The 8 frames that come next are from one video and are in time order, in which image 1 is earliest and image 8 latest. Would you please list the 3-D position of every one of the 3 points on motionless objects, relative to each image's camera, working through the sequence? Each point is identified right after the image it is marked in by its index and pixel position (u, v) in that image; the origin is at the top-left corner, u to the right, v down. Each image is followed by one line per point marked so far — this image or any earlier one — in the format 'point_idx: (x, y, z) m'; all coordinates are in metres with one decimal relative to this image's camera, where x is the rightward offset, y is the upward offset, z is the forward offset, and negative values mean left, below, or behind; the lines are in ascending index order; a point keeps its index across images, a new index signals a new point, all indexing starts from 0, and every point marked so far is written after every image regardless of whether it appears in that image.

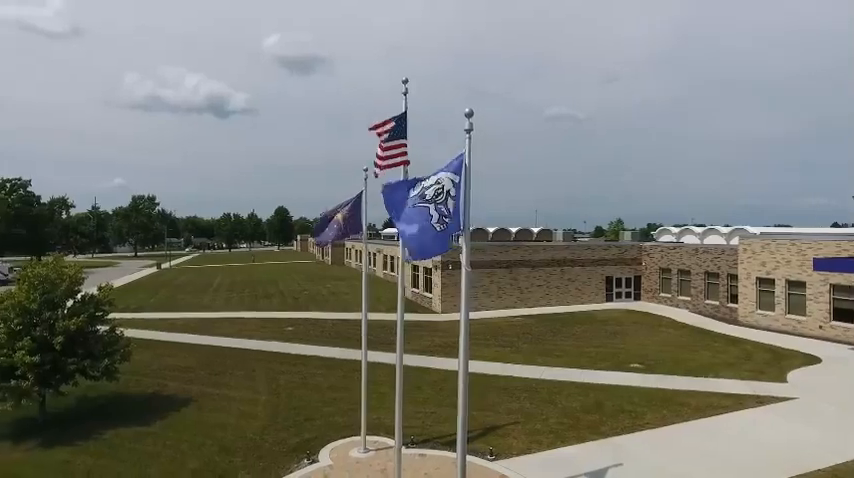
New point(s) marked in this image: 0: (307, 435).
0: (-3.2, -5.2, +13.8) m
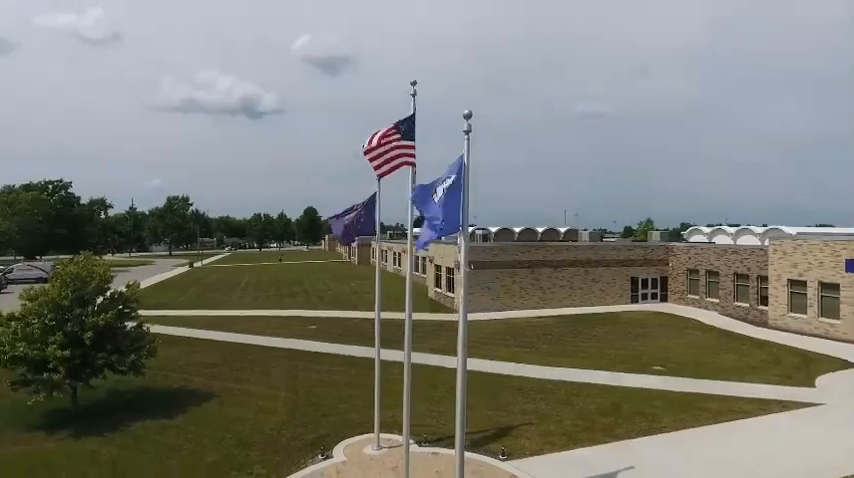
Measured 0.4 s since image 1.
0: (-2.8, -5.2, +14.0) m
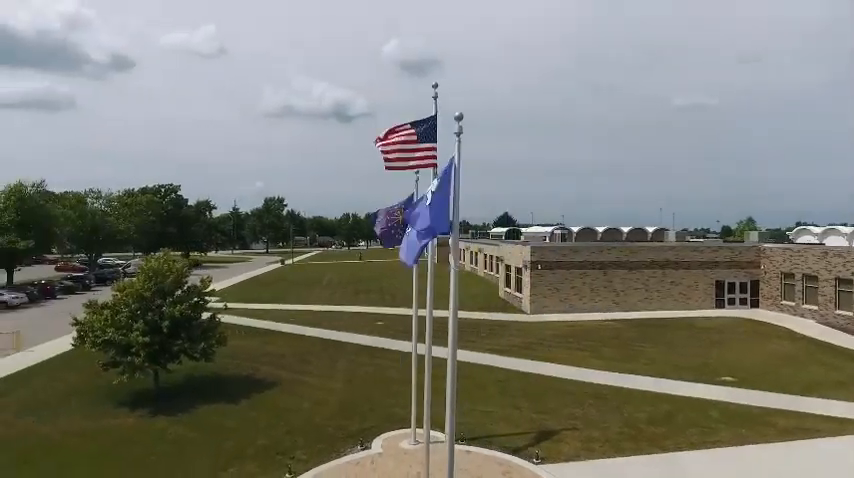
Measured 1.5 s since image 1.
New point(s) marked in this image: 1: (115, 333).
0: (-1.7, -5.1, +14.6) m
1: (-9.6, -2.9, +16.2) m
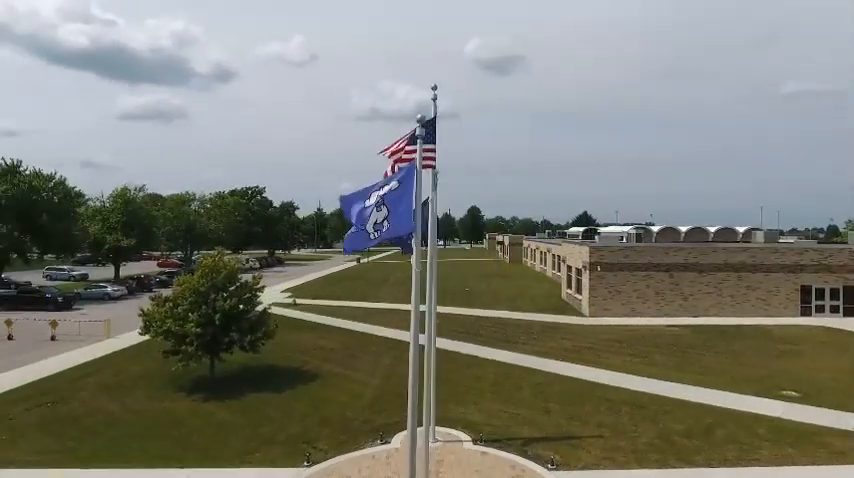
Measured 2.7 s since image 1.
0: (-1.0, -5.1, +15.0) m
1: (-8.6, -2.8, +17.7) m
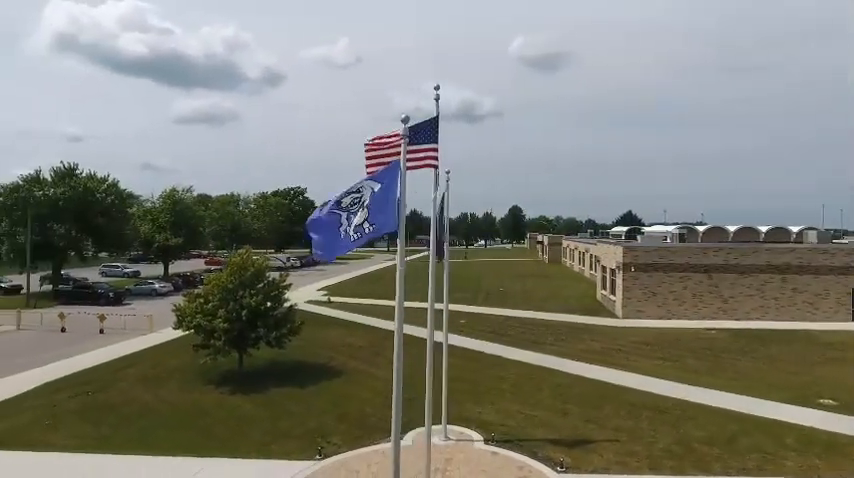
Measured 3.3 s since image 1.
0: (-0.6, -5.1, +15.1) m
1: (-7.9, -2.8, +18.4) m
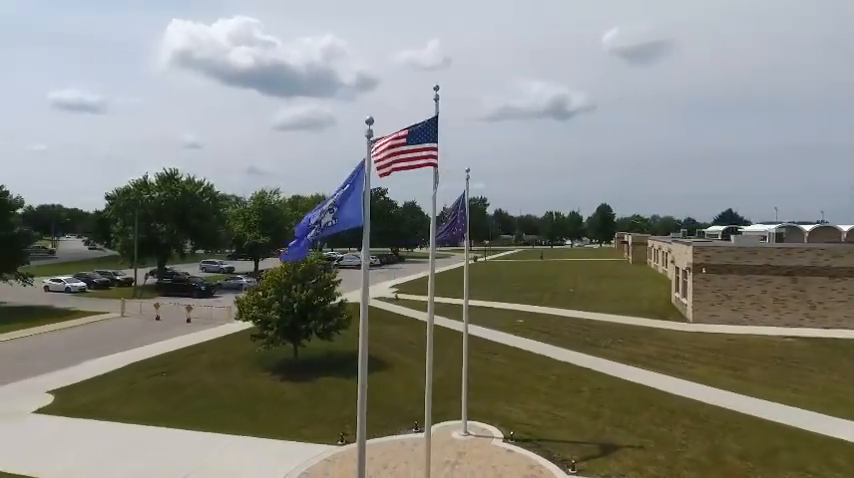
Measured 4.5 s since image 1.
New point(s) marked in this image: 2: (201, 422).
0: (+0.3, -5.0, +15.4) m
1: (-6.4, -2.7, +19.9) m
2: (-6.6, -5.3, +15.4) m
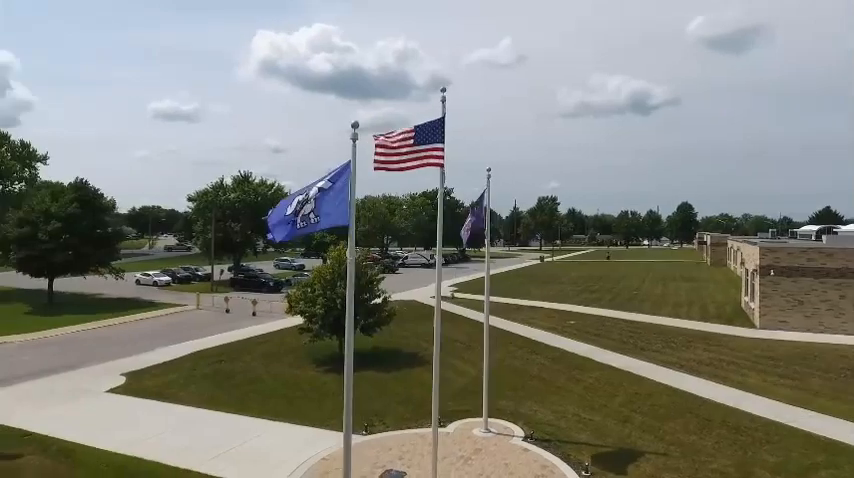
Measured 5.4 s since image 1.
0: (+1.1, -5.0, +15.6) m
1: (-4.8, -2.6, +21.0) m
2: (-5.7, -5.3, +16.6) m
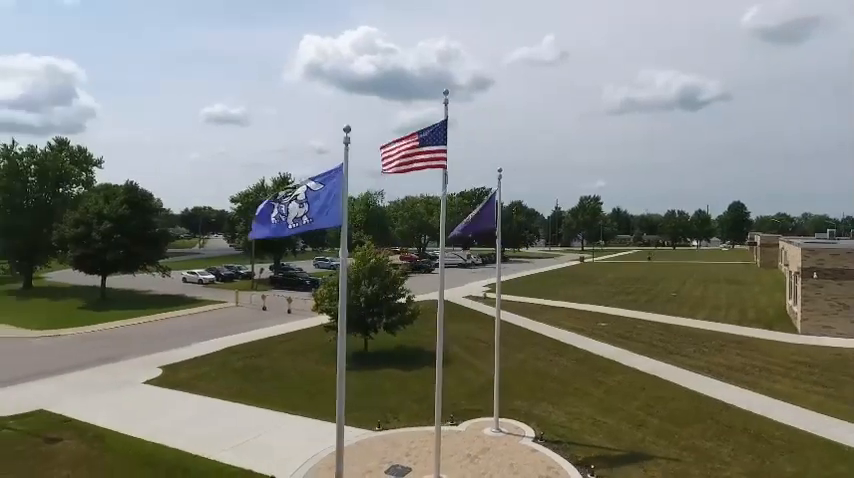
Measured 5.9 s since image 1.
0: (+1.5, -5.0, +15.6) m
1: (-3.9, -2.6, +21.5) m
2: (-5.2, -5.3, +17.2) m
